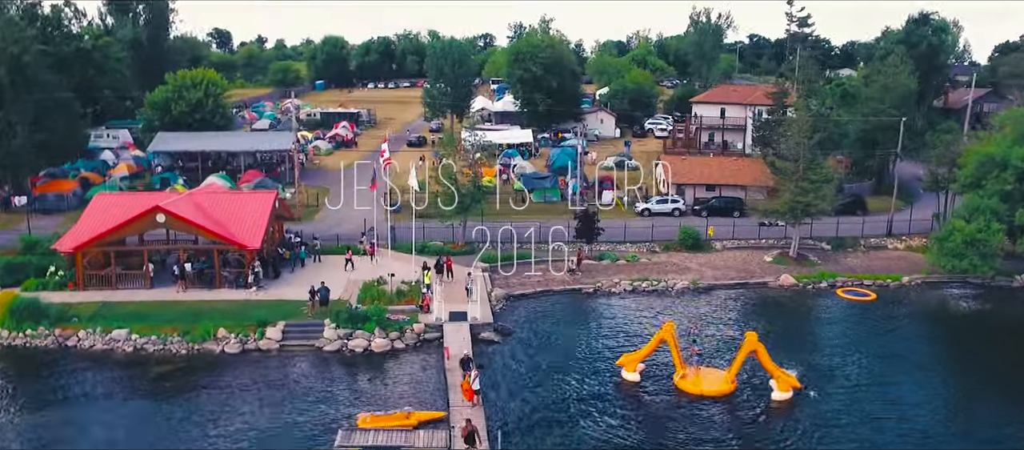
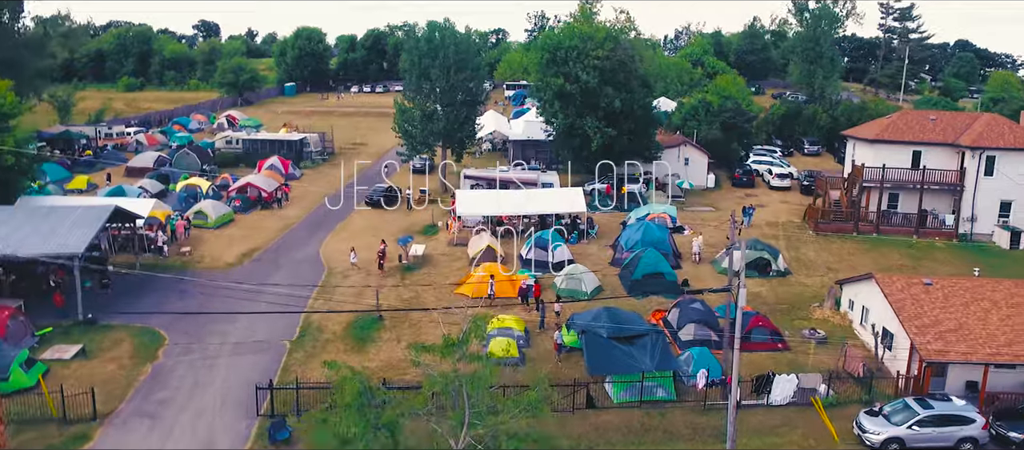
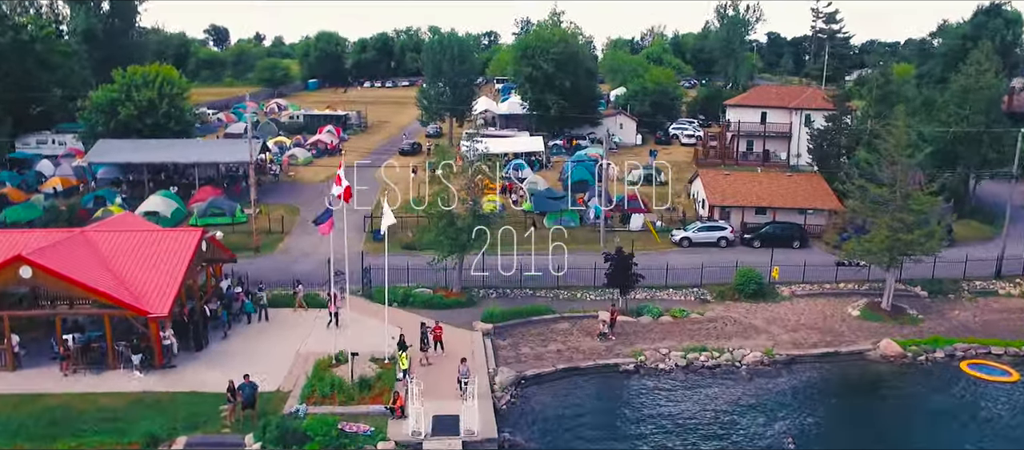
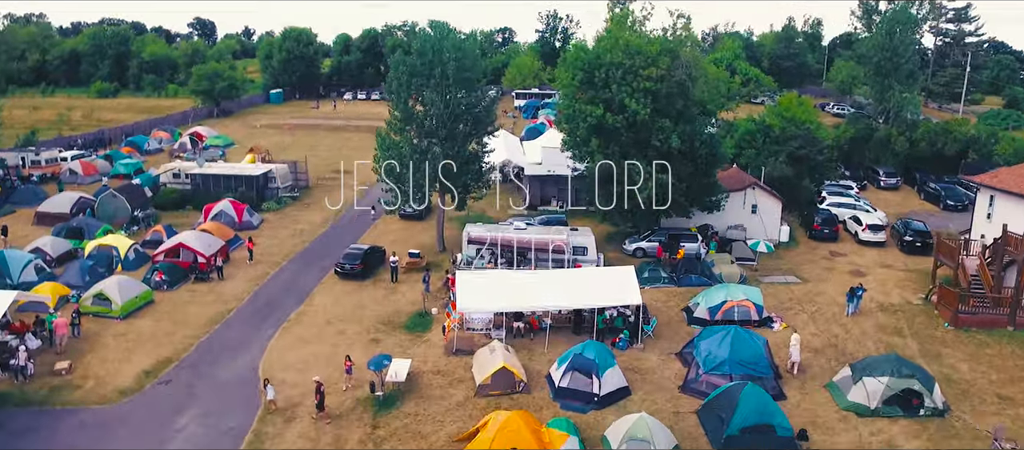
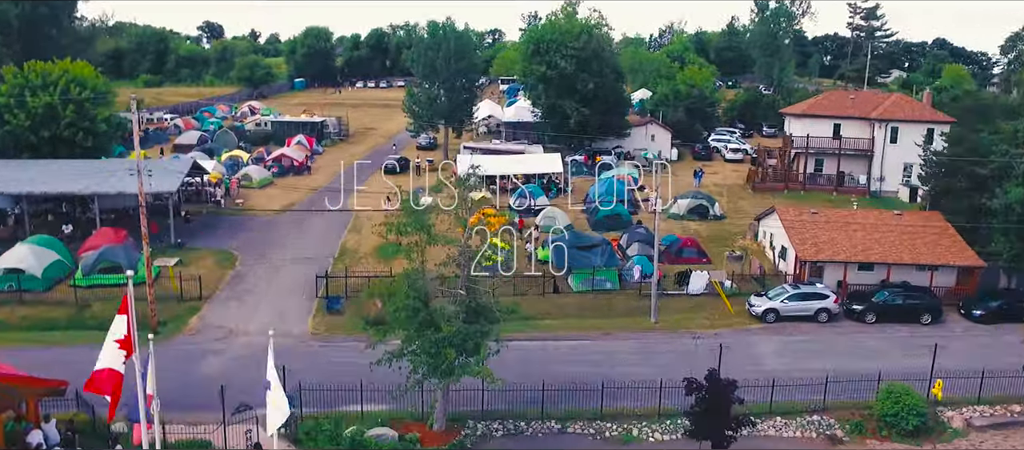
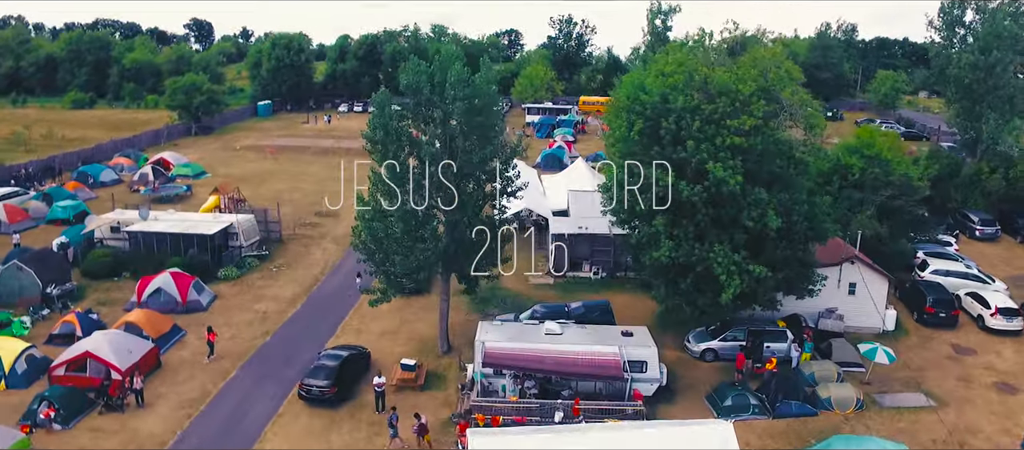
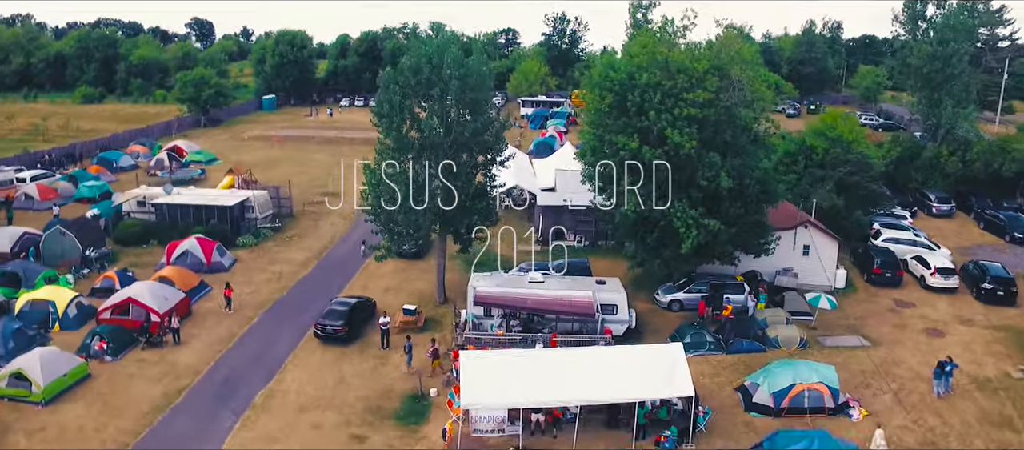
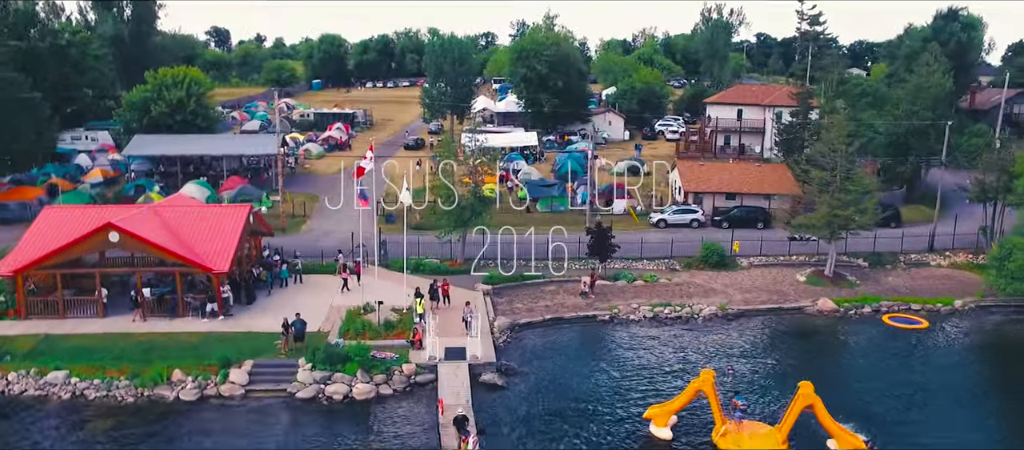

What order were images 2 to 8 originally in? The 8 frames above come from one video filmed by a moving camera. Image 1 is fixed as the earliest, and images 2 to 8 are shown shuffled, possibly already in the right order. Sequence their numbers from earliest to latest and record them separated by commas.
8, 3, 5, 2, 4, 7, 6
